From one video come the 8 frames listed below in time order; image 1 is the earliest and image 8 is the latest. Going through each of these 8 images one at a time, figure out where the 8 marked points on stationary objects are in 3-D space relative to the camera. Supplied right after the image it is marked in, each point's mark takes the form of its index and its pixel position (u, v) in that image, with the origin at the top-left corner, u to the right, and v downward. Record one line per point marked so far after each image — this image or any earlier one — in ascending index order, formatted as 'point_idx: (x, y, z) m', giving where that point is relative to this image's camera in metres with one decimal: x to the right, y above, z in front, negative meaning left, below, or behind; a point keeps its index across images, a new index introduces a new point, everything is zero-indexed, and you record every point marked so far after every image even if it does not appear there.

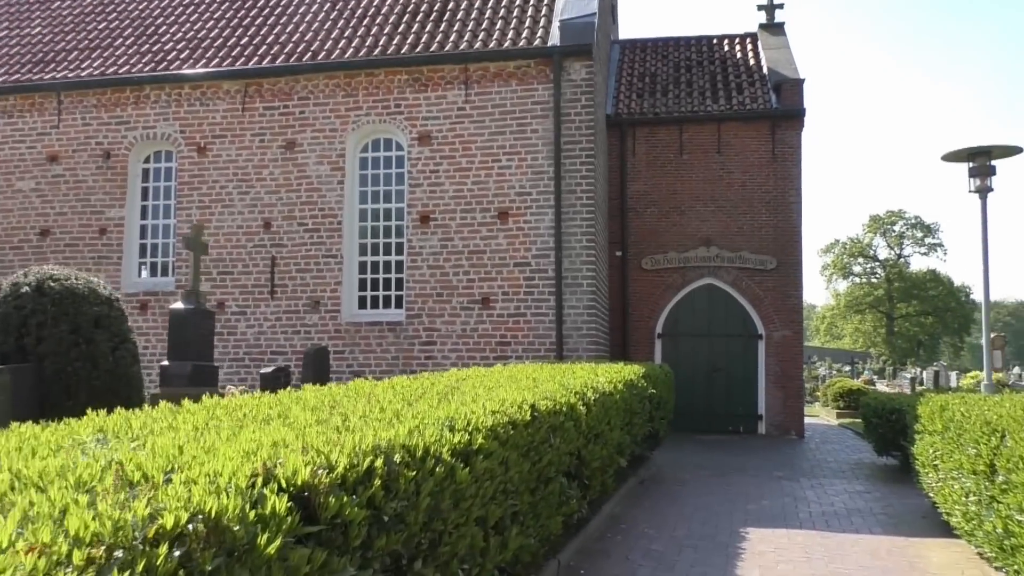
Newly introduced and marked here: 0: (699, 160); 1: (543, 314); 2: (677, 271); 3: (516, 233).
0: (+3.3, +2.3, +14.3) m
1: (+0.4, -0.4, +11.6) m
2: (+2.9, +0.3, +14.3) m
3: (+0.1, +0.8, +11.8) m
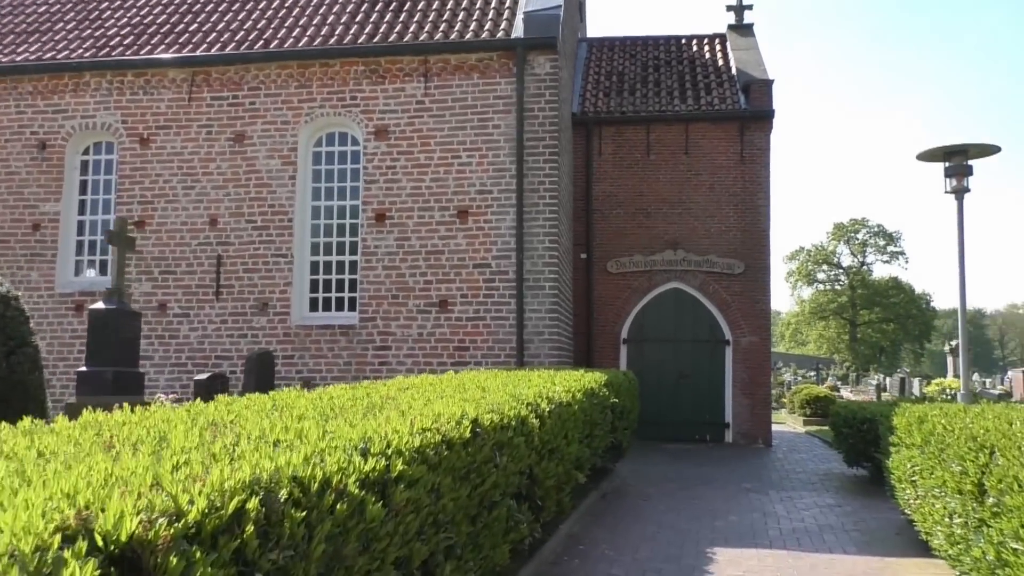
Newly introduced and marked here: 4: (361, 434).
0: (+2.6, +2.2, +14.0) m
1: (-0.1, -0.4, +11.1) m
2: (+2.2, +0.2, +13.8) m
3: (-0.5, +0.8, +11.2) m
4: (-0.6, -0.5, +2.9) m
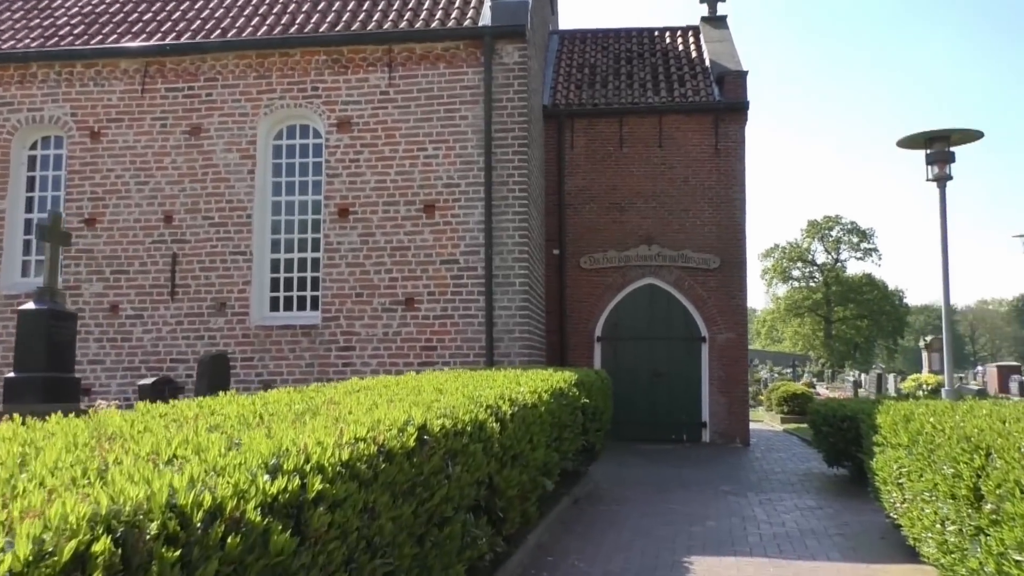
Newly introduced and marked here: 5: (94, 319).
0: (+2.1, +2.3, +13.6) m
1: (-0.5, -0.4, +10.6) m
2: (+1.7, +0.3, +13.5) m
3: (-0.9, +0.8, +10.8) m
4: (-0.7, -0.5, +2.5) m
5: (-5.7, -0.4, +11.2) m
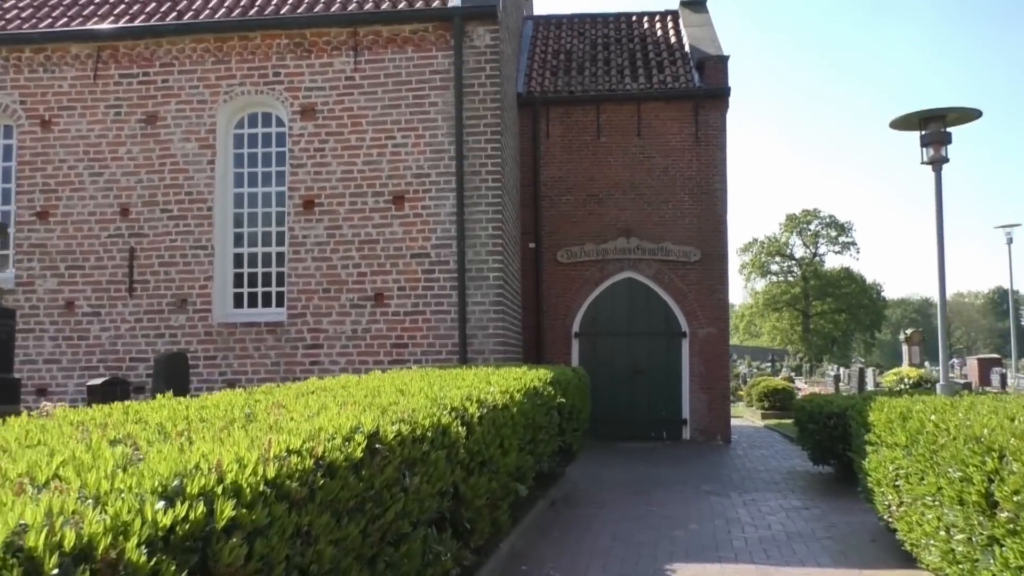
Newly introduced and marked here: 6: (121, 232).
0: (+1.7, +2.4, +13.2) m
1: (-0.9, -0.3, +10.2) m
2: (+1.3, +0.4, +13.1) m
3: (-1.3, +0.9, +10.4) m
4: (-0.8, -0.5, +2.1) m
5: (-6.1, -0.4, +10.6) m
6: (-5.1, +0.7, +10.7) m
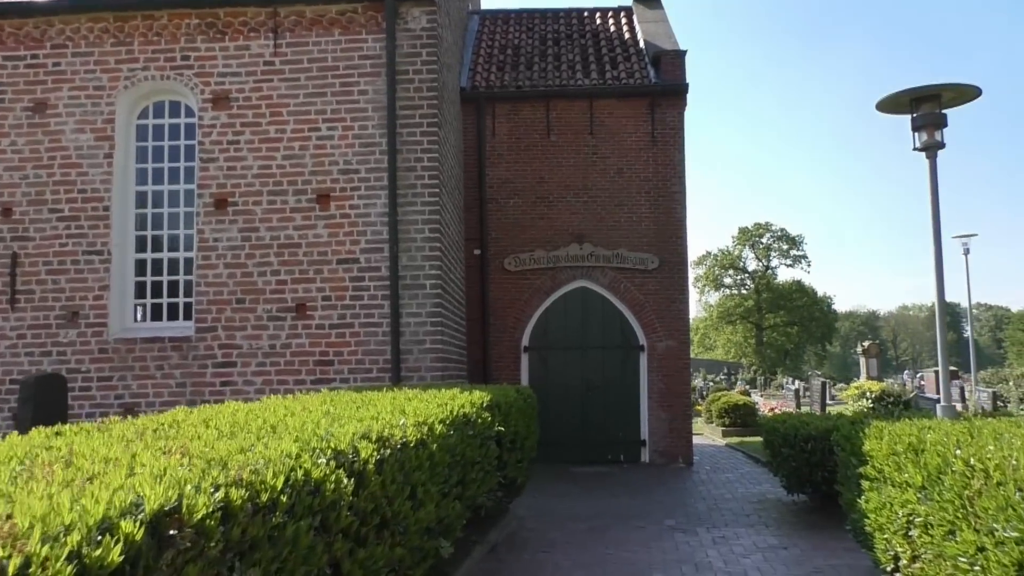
0: (+0.9, +2.2, +12.3) m
1: (-1.5, -0.4, +9.1) m
2: (+0.5, +0.2, +12.1) m
3: (-2.0, +0.8, +9.2) m
4: (-1.1, -0.4, +0.9) m
5: (-6.8, -0.5, +9.2) m
6: (-5.8, +0.6, +9.3) m
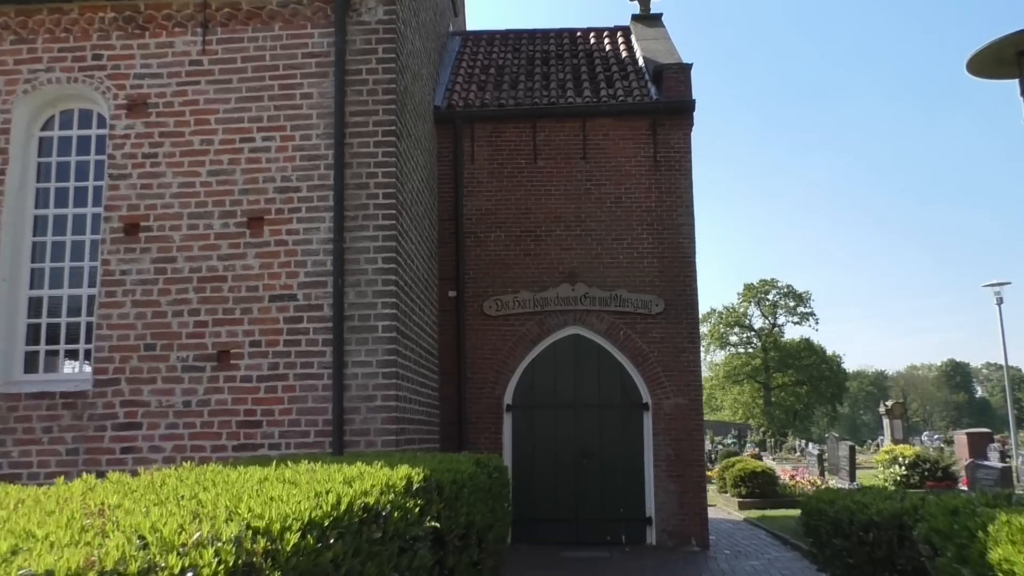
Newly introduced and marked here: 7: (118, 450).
0: (+0.6, +1.6, +10.7) m
1: (-1.8, -0.8, +7.3) m
2: (+0.3, -0.4, +10.4) m
3: (-2.2, +0.4, +7.5) m
4: (-1.4, -0.2, -0.8) m
5: (-7.0, -0.9, +7.5) m
6: (-6.1, +0.2, +7.7) m
7: (-3.5, -1.4, +7.3) m
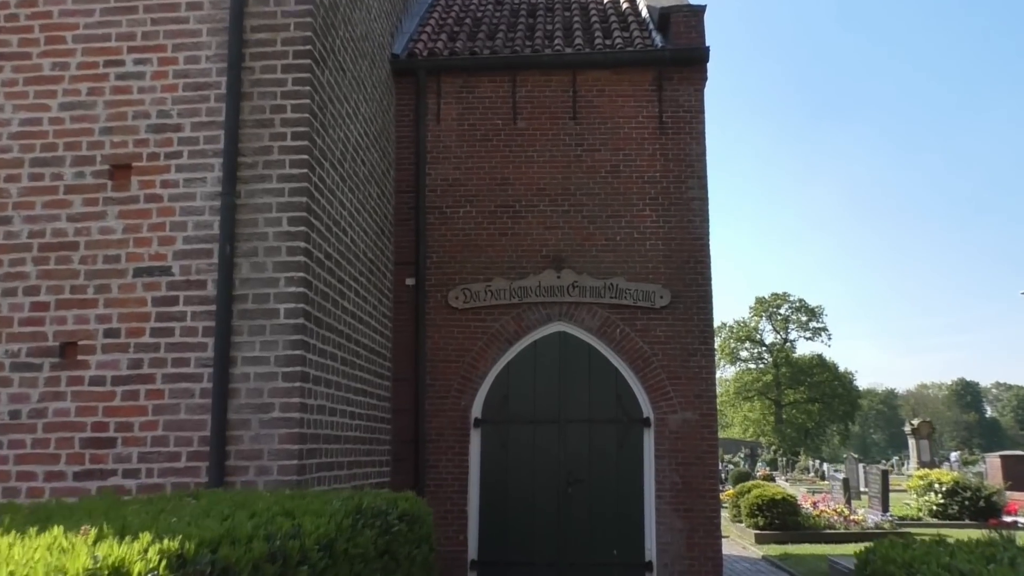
0: (+0.3, +1.7, +8.8) m
1: (-2.1, -0.6, +5.4) m
2: (-0.1, -0.3, +8.4) m
3: (-2.5, +0.6, +5.6) m
4: (-1.8, +0.1, -2.7) m
5: (-7.4, -0.7, +5.6) m
6: (-6.4, +0.4, +5.8) m
7: (-3.9, -1.2, +5.4) m
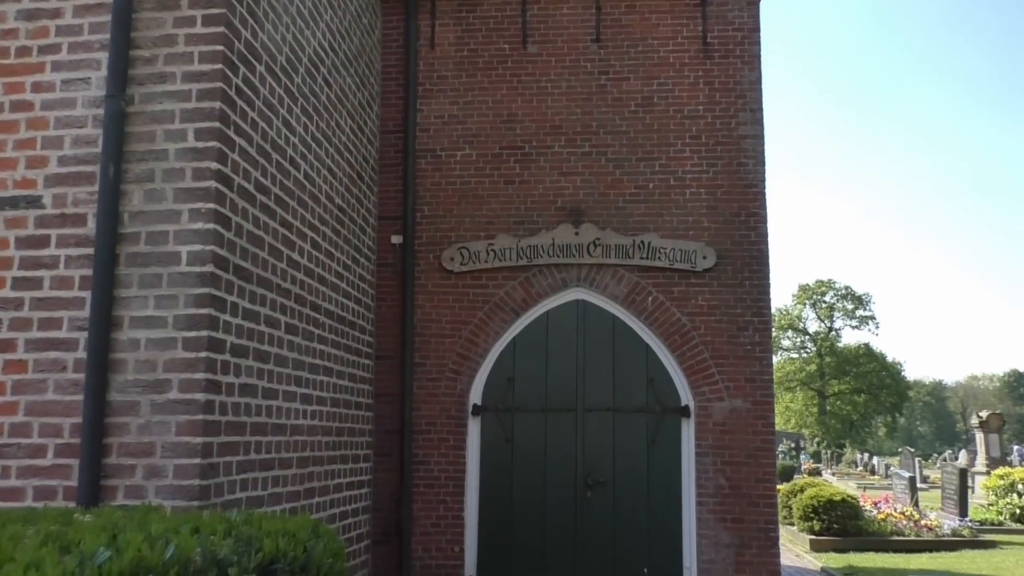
0: (+0.4, +2.1, +7.2) m
1: (-2.2, -0.3, +4.0) m
2: (0.0, +0.1, +6.9) m
3: (-2.6, +0.9, +4.2) m
4: (-2.2, +0.4, -4.2) m
5: (-7.4, -0.3, +4.4) m
6: (-6.5, +0.8, +4.5) m
7: (-4.0, -0.9, +4.1) m
